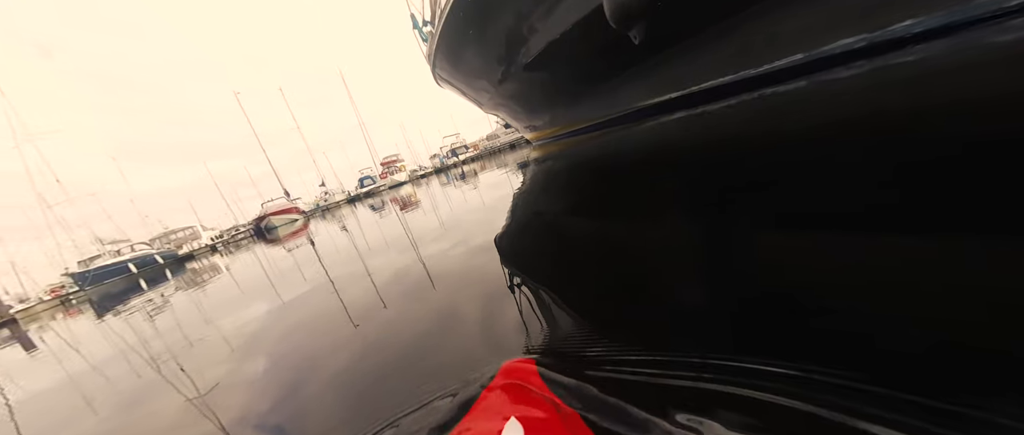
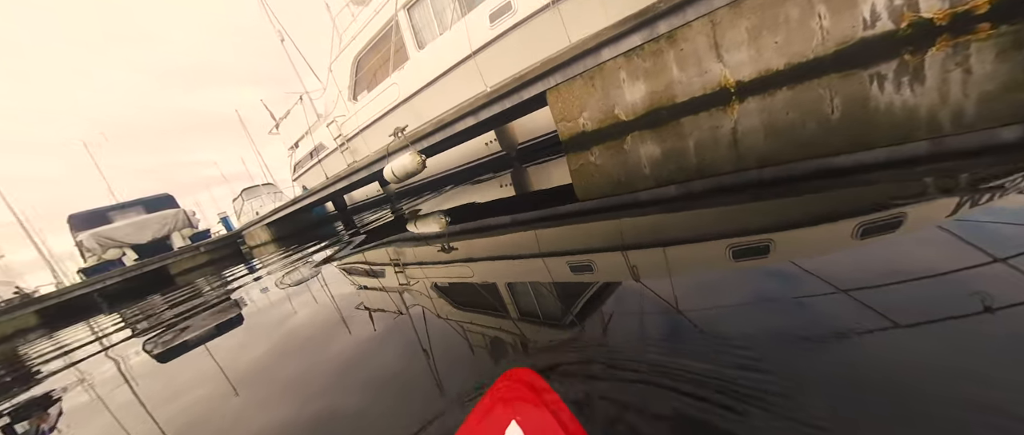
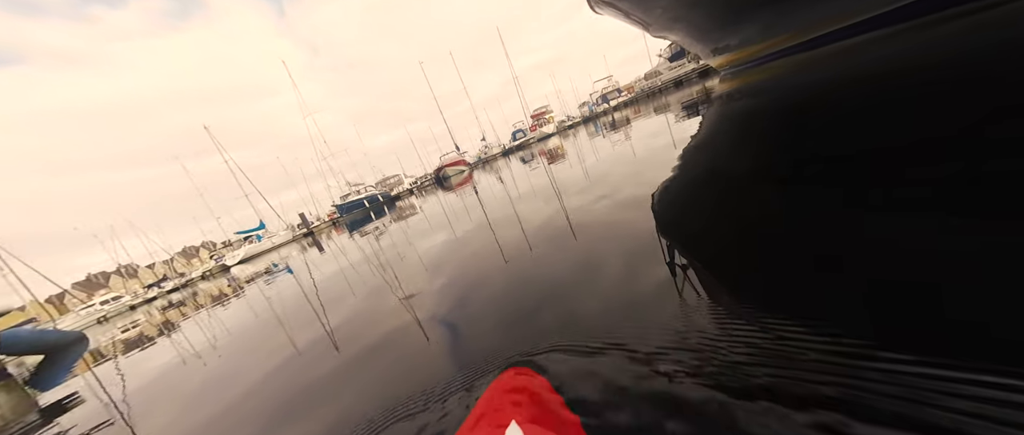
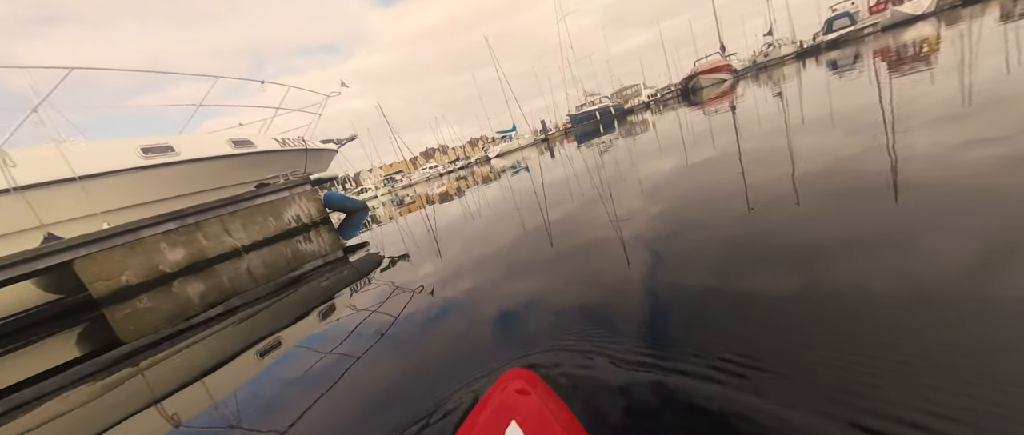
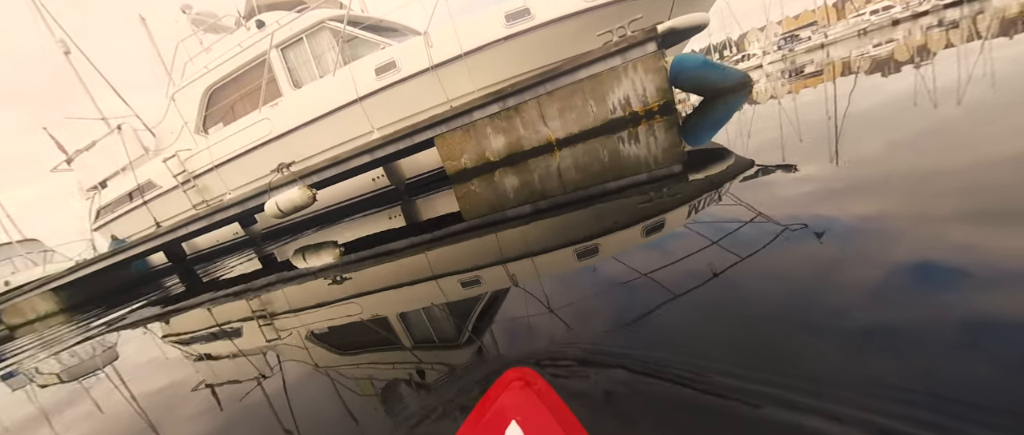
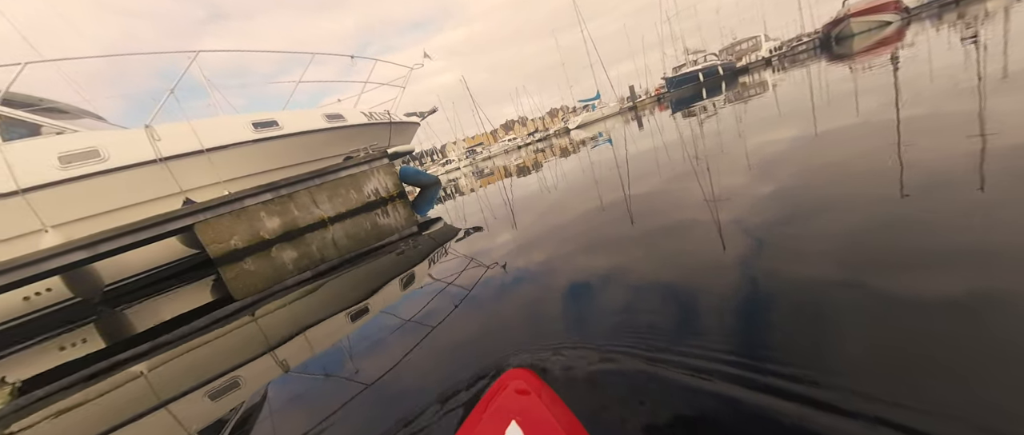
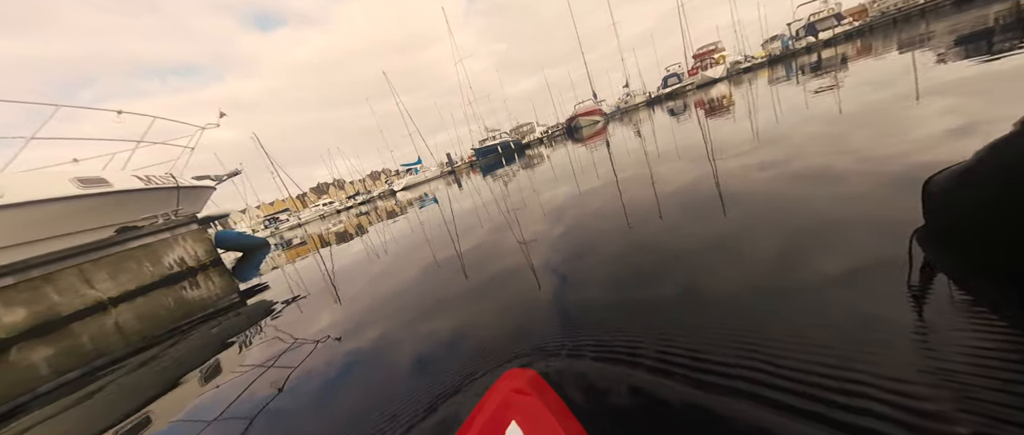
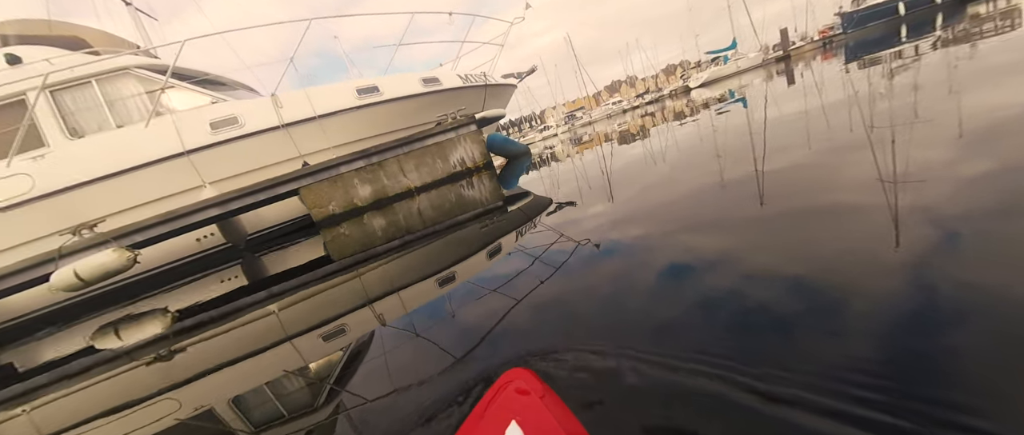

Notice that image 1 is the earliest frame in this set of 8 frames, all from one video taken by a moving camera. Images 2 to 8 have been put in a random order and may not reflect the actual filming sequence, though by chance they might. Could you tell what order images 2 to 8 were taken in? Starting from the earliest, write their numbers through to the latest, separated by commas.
3, 7, 4, 6, 8, 5, 2
